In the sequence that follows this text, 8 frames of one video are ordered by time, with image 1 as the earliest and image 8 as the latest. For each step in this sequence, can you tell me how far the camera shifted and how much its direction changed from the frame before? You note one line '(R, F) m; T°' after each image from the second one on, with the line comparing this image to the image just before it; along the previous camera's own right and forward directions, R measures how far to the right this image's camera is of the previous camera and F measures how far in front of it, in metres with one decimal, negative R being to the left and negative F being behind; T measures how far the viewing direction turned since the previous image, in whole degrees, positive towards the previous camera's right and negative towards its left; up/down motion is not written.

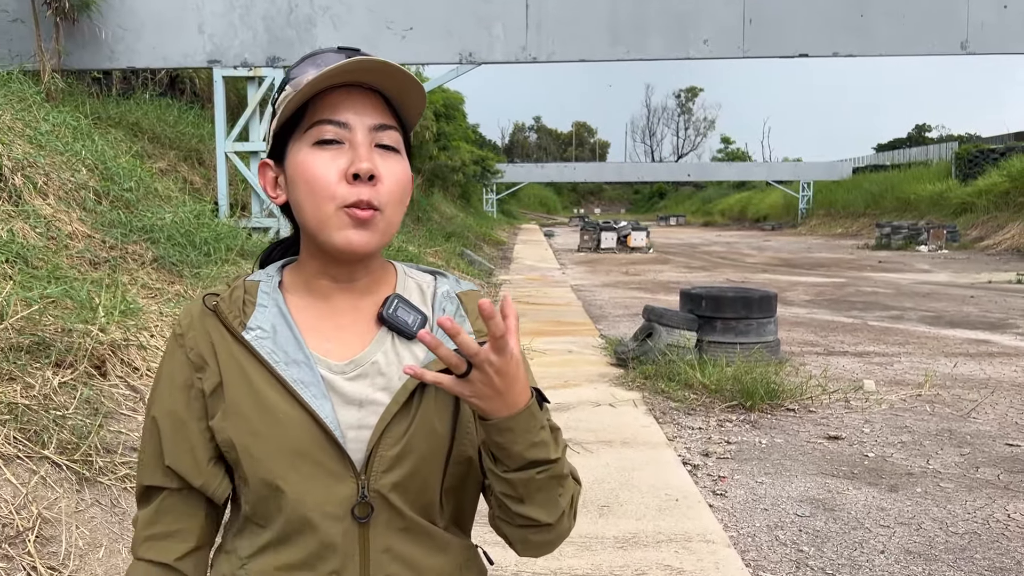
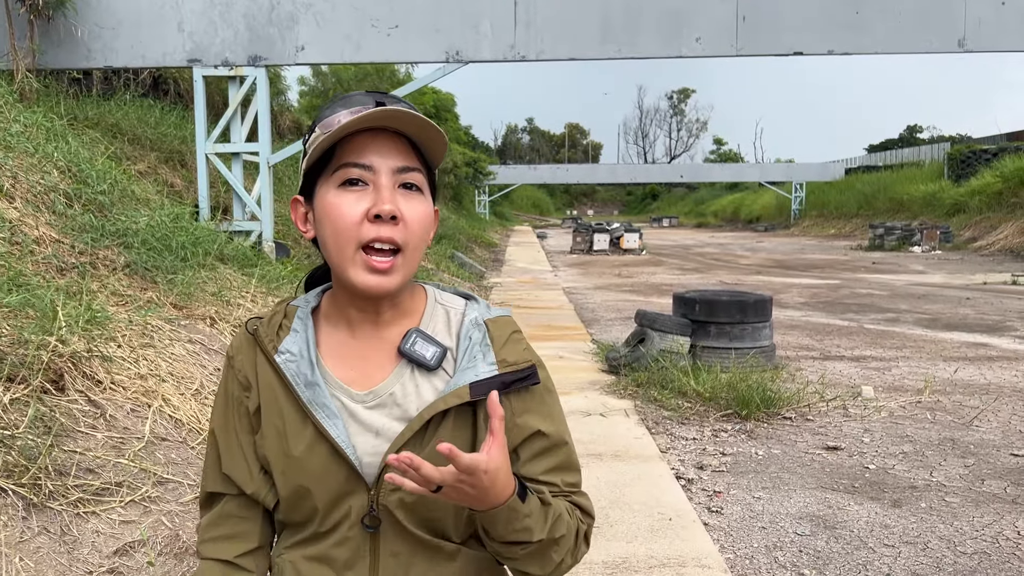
(0.0, +0.2) m; 0°
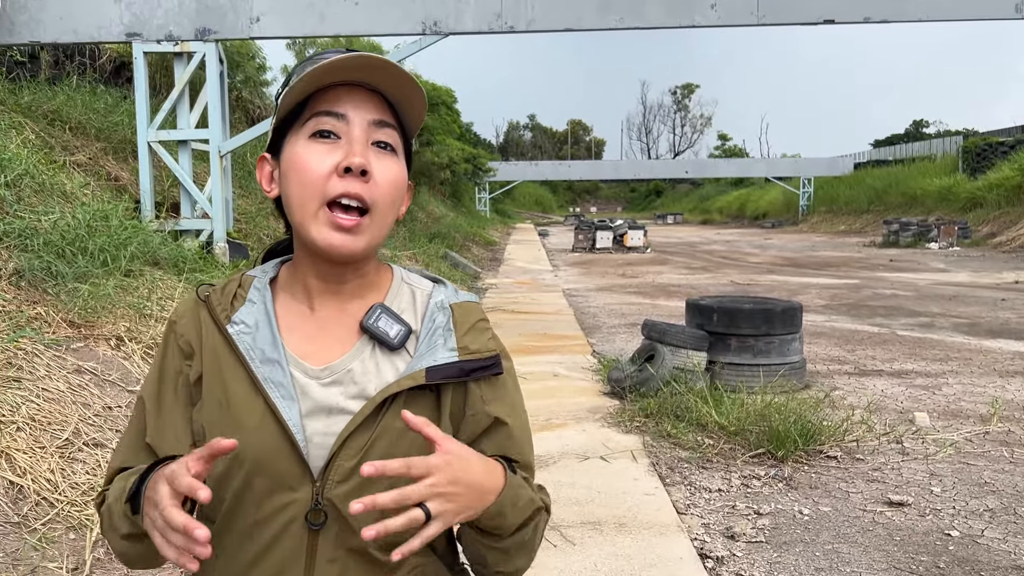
(+0.1, +0.9) m; 0°
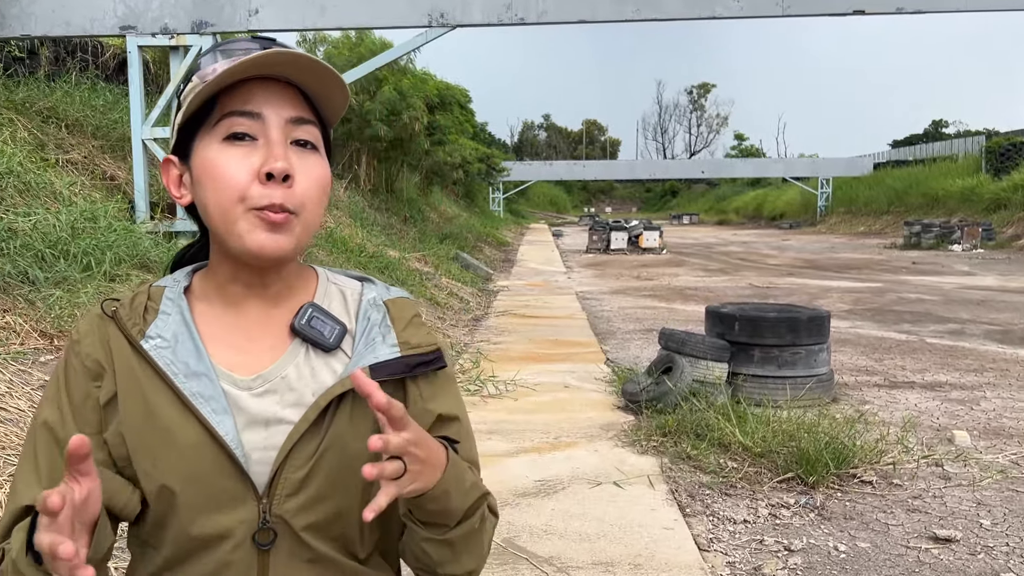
(0.0, +0.3) m; -1°
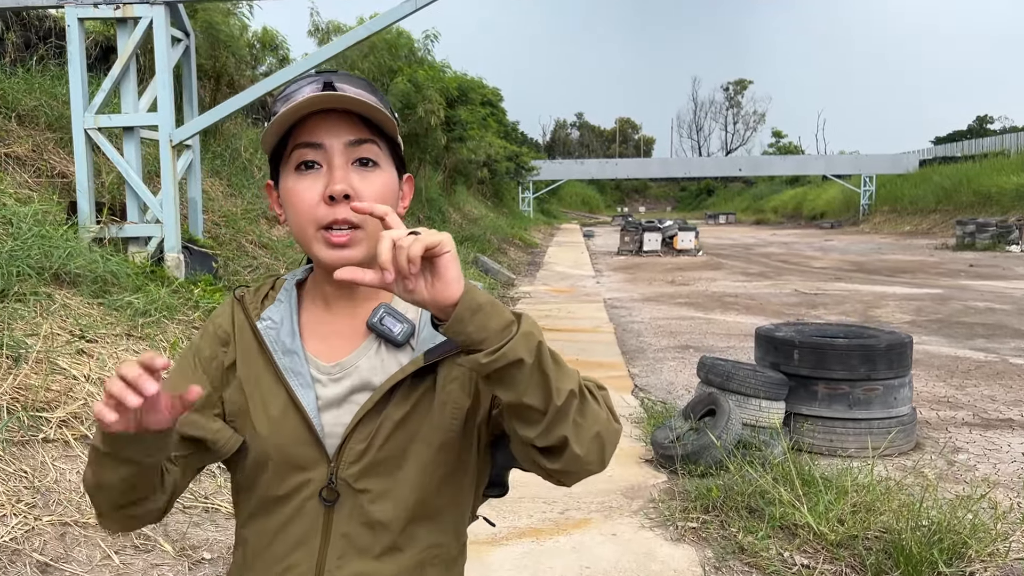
(+0.1, +0.9) m; -2°
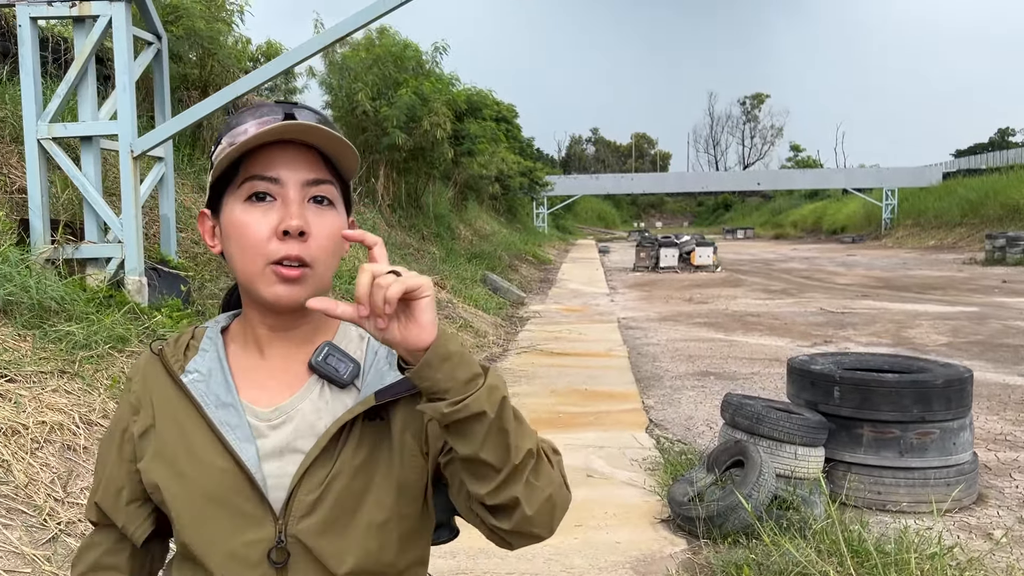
(+0.1, +0.5) m; -1°
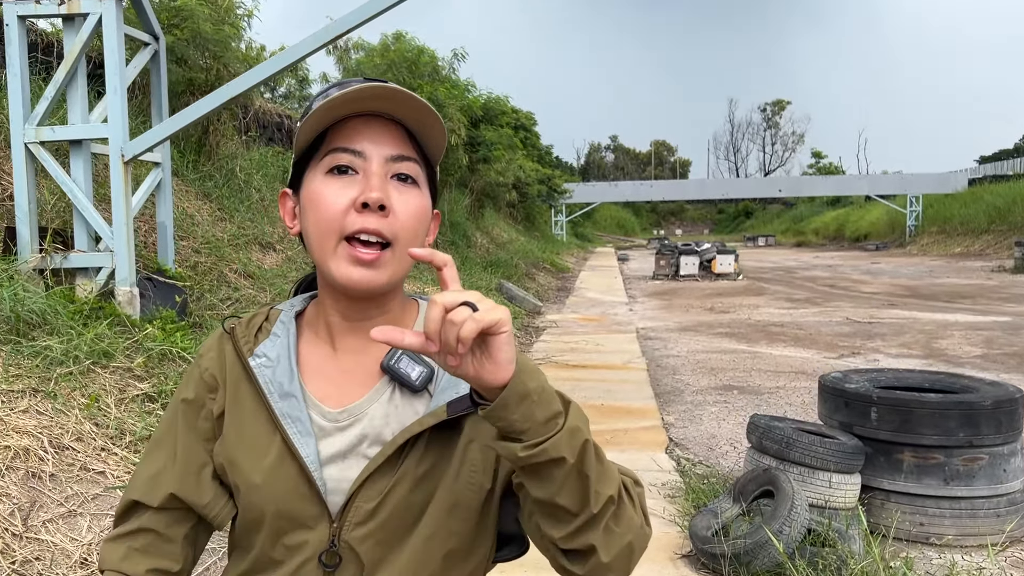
(0.0, +0.2) m; -1°
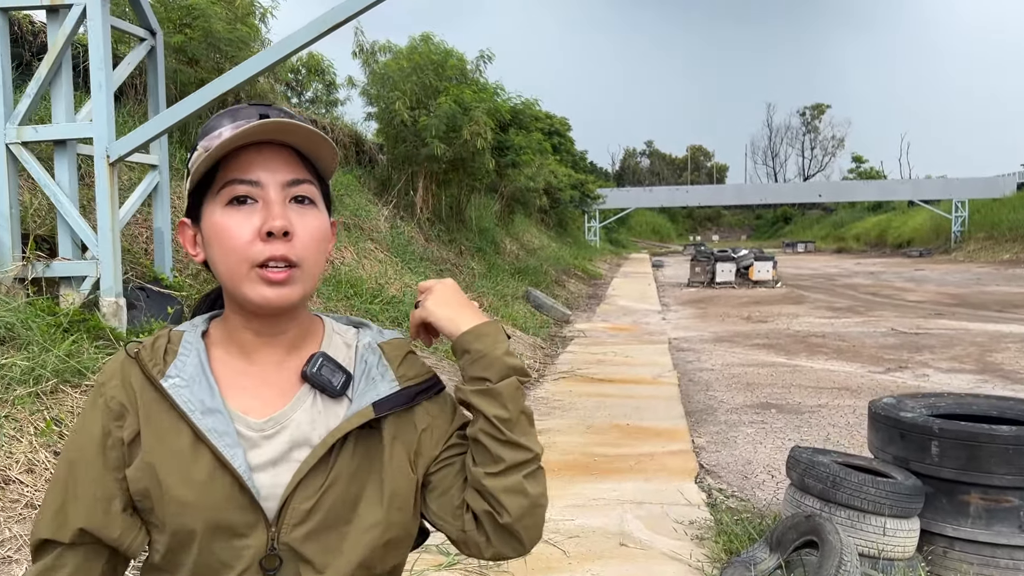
(+0.1, +0.4) m; -2°
